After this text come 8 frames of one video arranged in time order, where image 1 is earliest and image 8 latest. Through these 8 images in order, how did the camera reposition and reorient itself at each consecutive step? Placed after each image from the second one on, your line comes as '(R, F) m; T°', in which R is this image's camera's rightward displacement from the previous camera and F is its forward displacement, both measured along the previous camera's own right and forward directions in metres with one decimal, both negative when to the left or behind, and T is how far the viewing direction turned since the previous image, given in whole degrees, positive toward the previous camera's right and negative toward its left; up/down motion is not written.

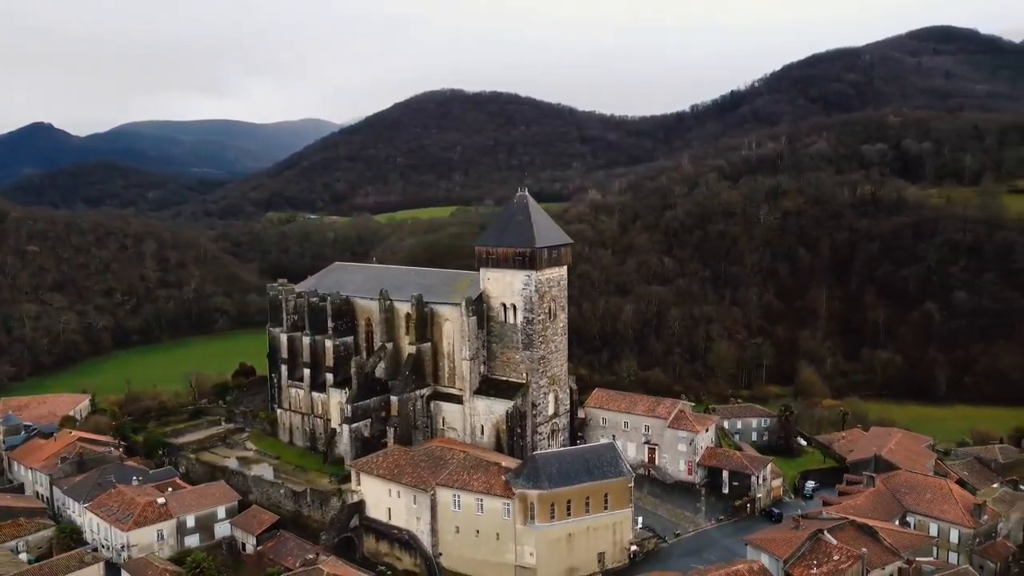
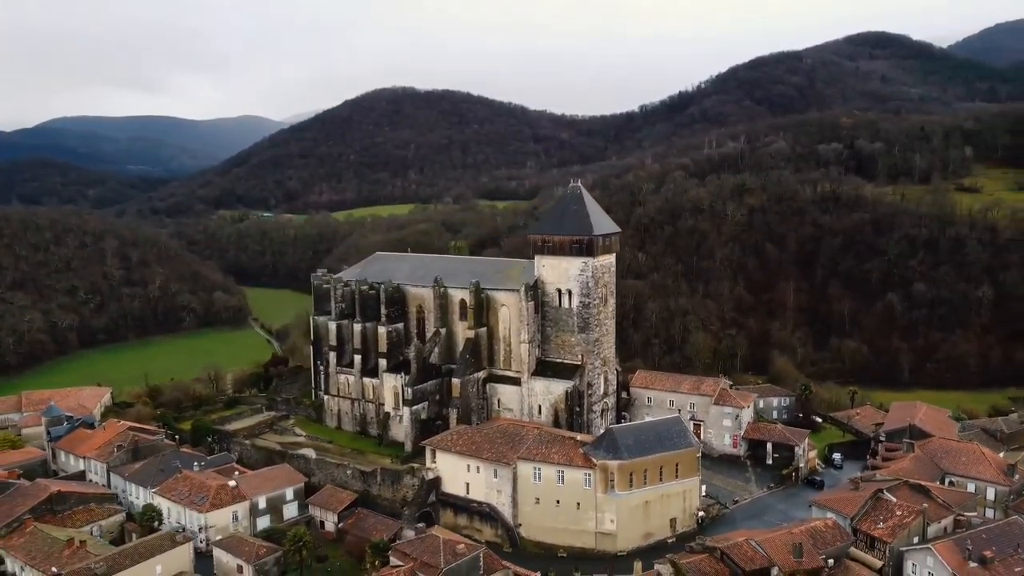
(-4.0, -1.2) m; +4°
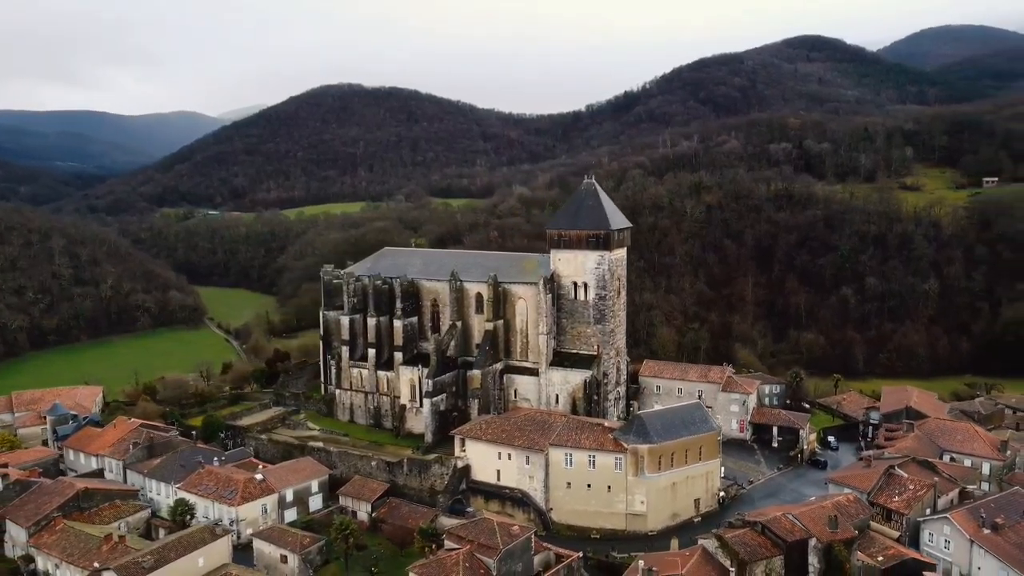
(-2.7, -0.7) m; +4°
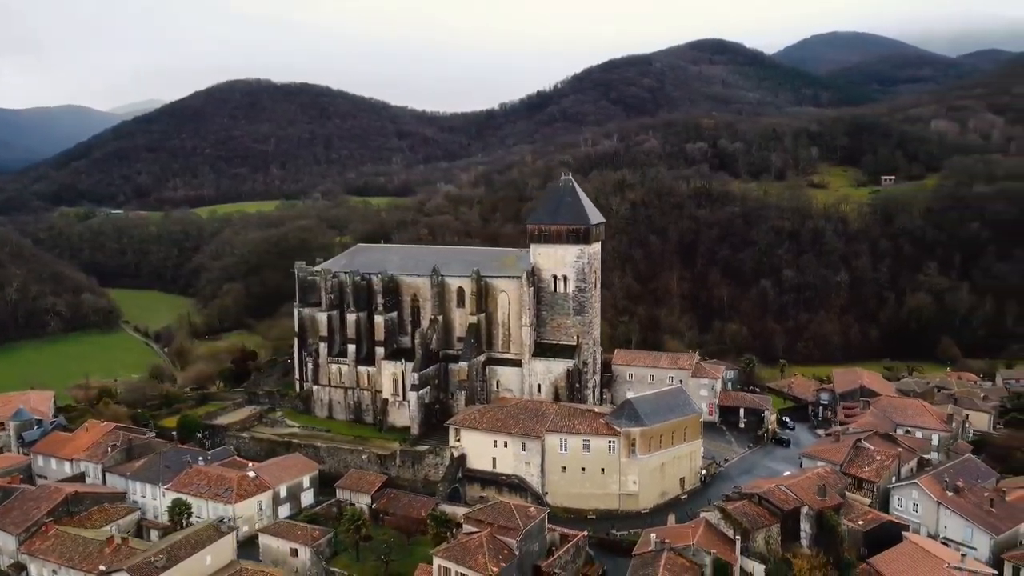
(-2.7, -0.7) m; +7°
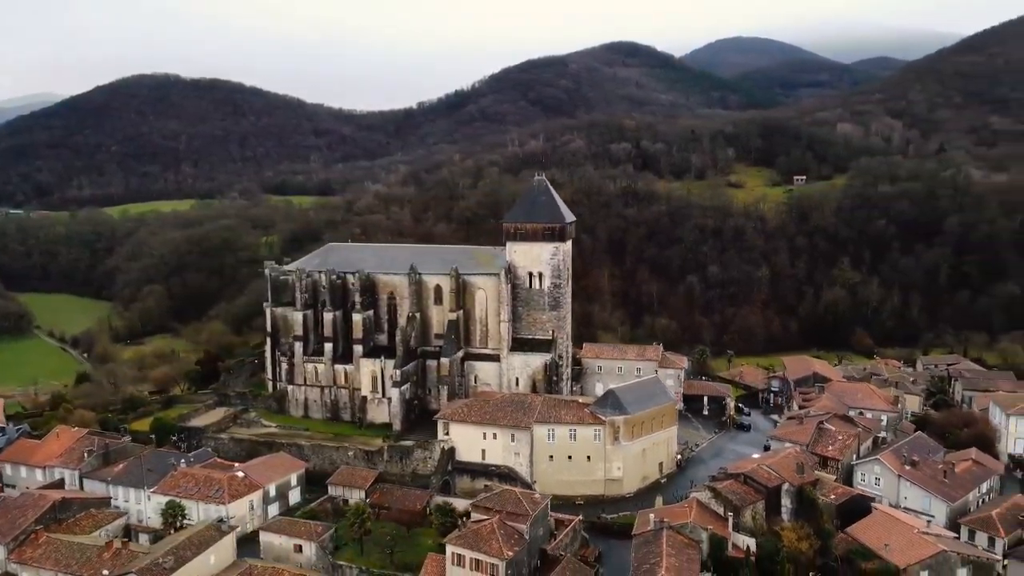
(-2.4, -0.7) m; +6°
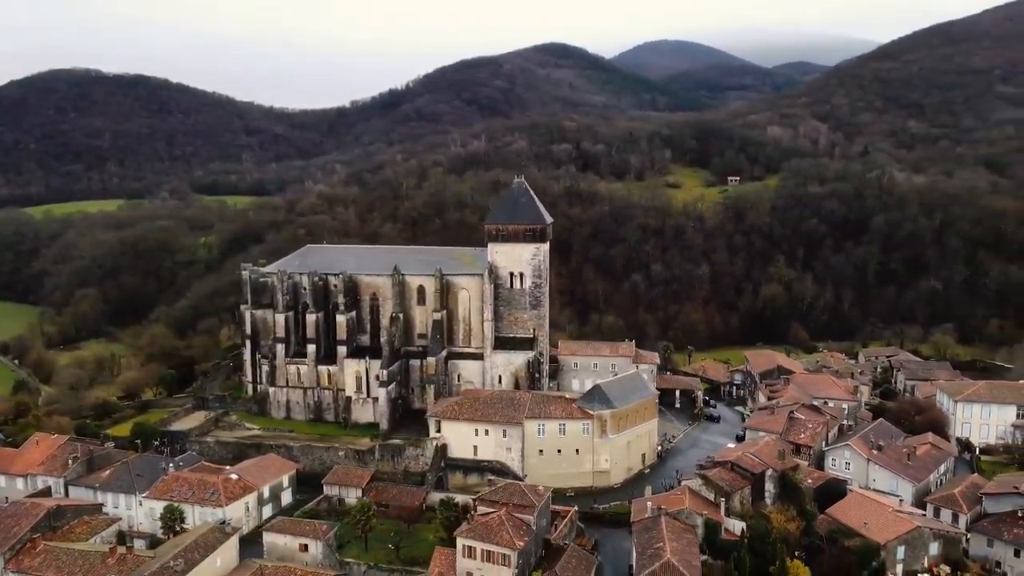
(-2.0, -0.7) m; +5°
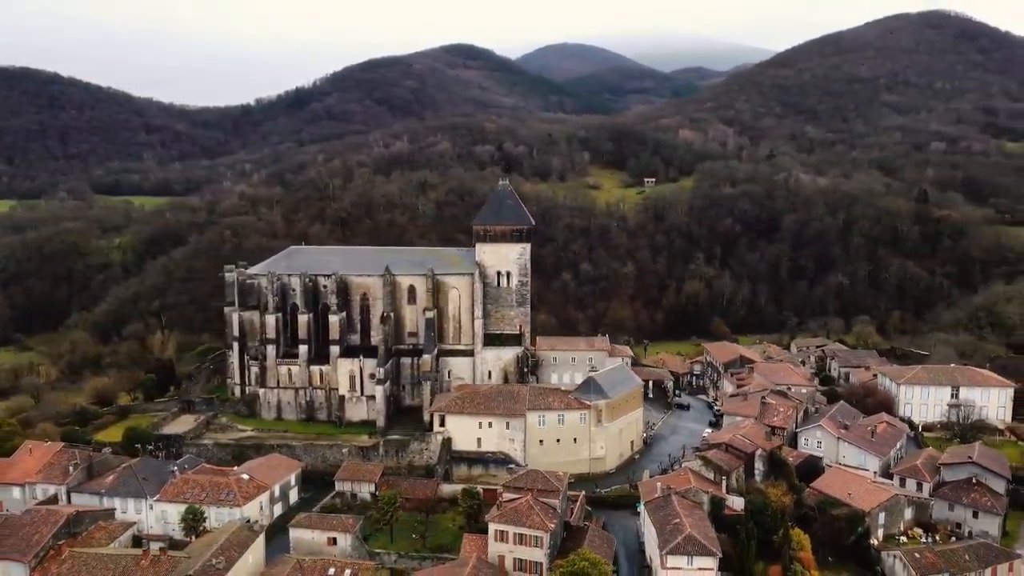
(-3.5, -1.0) m; +7°
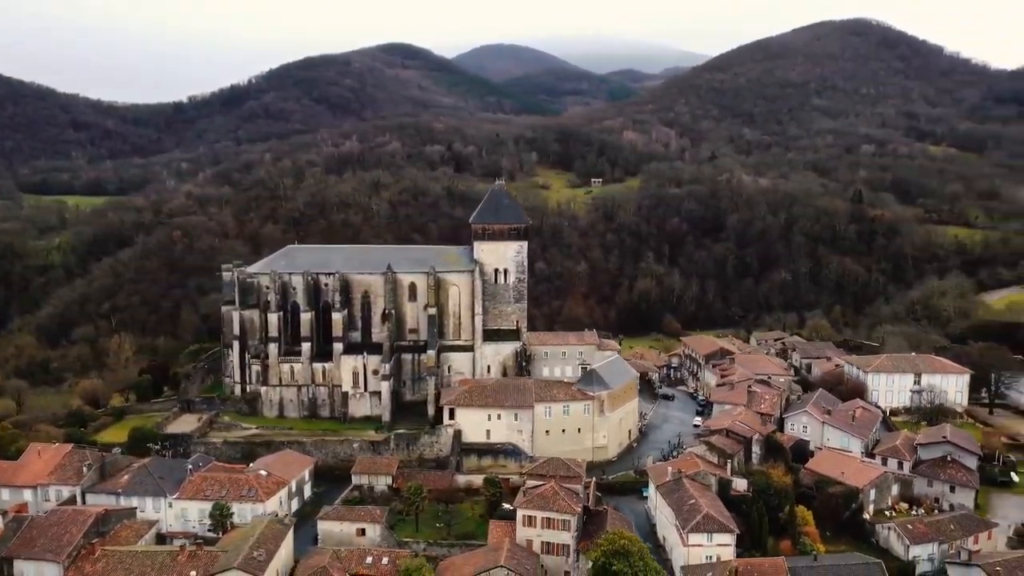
(-2.7, -0.8) m; +5°
